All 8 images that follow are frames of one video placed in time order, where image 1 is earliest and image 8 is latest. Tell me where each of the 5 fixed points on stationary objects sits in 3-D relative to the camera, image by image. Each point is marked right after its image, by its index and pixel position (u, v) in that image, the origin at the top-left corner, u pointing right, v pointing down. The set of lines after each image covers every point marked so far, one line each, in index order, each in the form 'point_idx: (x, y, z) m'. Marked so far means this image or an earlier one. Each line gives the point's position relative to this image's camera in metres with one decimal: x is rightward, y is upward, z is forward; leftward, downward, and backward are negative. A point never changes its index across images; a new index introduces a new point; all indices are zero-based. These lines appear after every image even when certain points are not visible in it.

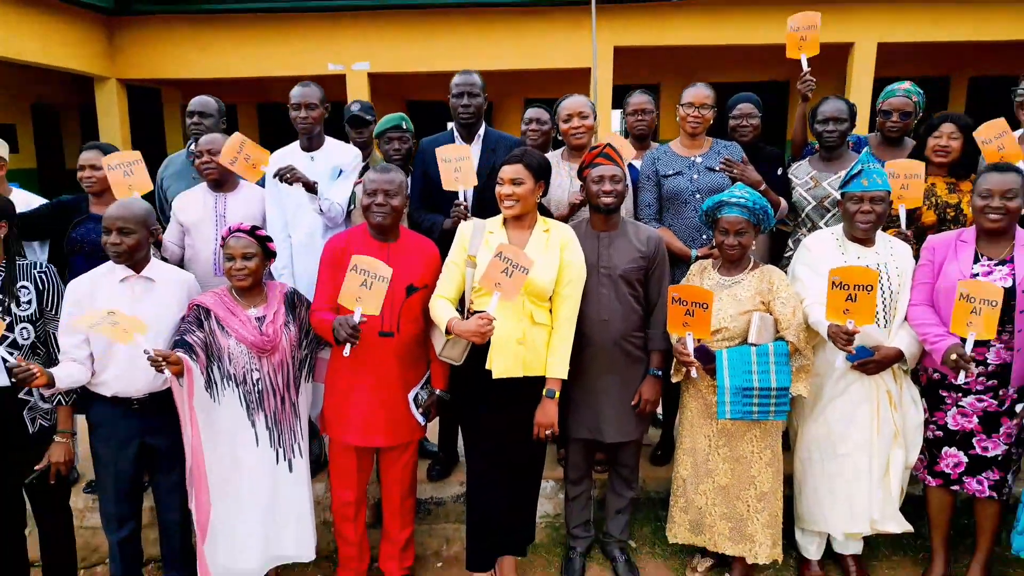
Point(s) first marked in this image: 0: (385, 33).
0: (-0.9, +1.7, +6.8) m
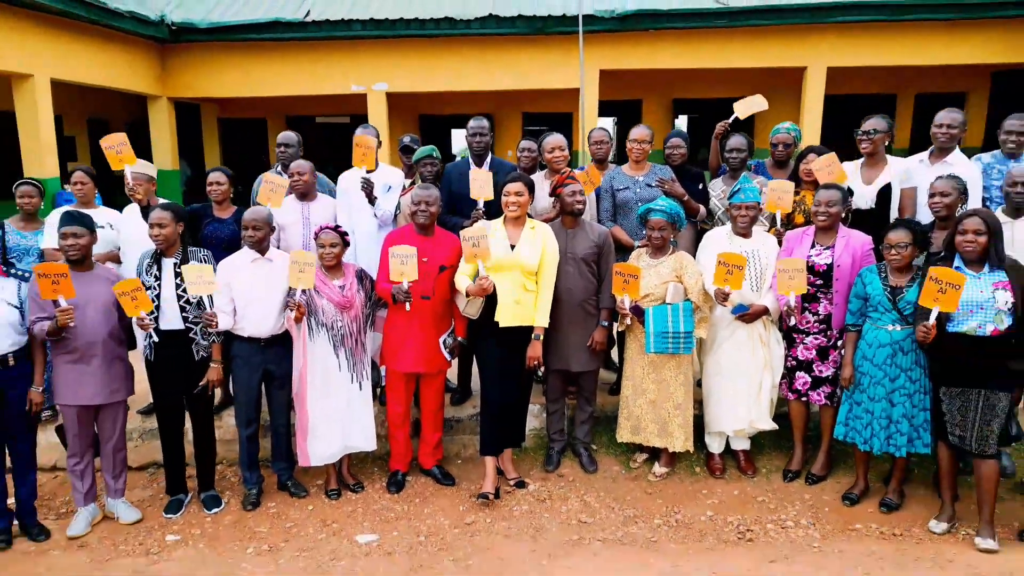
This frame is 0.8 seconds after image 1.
0: (-0.9, +1.8, +7.8) m
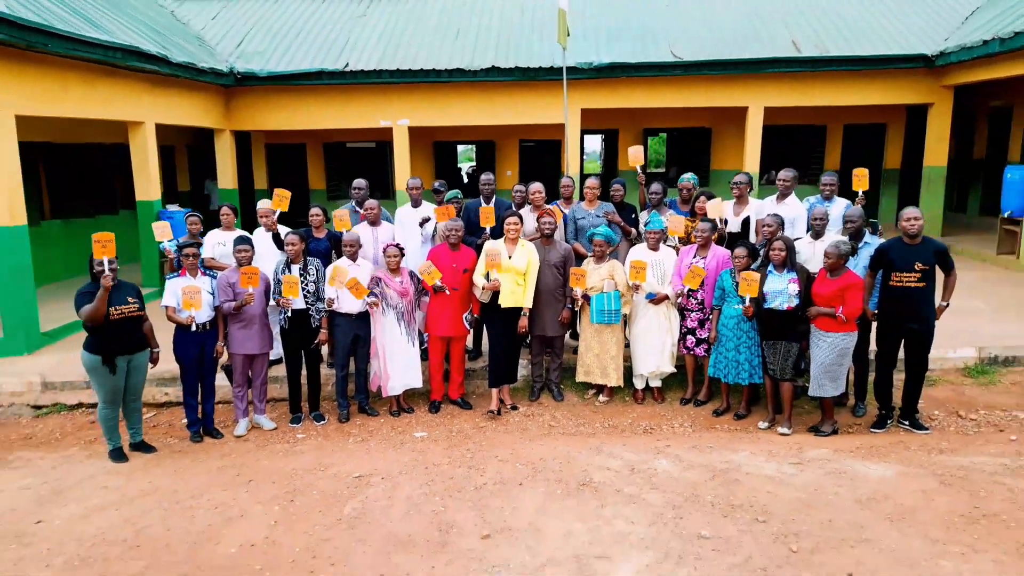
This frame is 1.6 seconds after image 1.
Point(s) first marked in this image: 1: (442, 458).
0: (-0.9, +1.8, +9.7) m
1: (-0.3, -0.7, +4.3) m
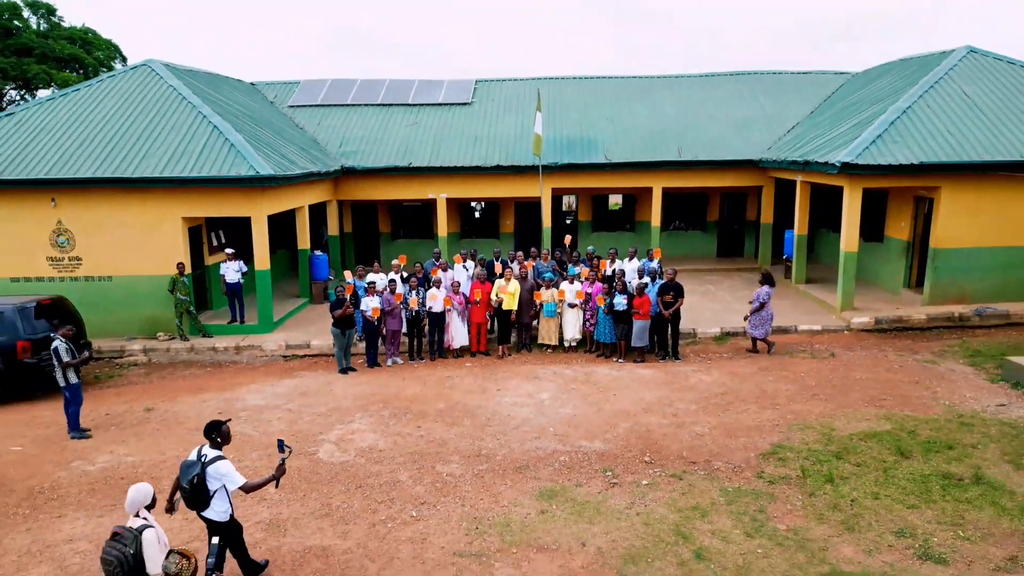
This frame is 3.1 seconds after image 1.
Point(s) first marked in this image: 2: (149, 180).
0: (-0.9, +1.7, +15.9) m
1: (-0.4, -0.9, +10.6) m
2: (-4.3, +1.3, +11.7) m
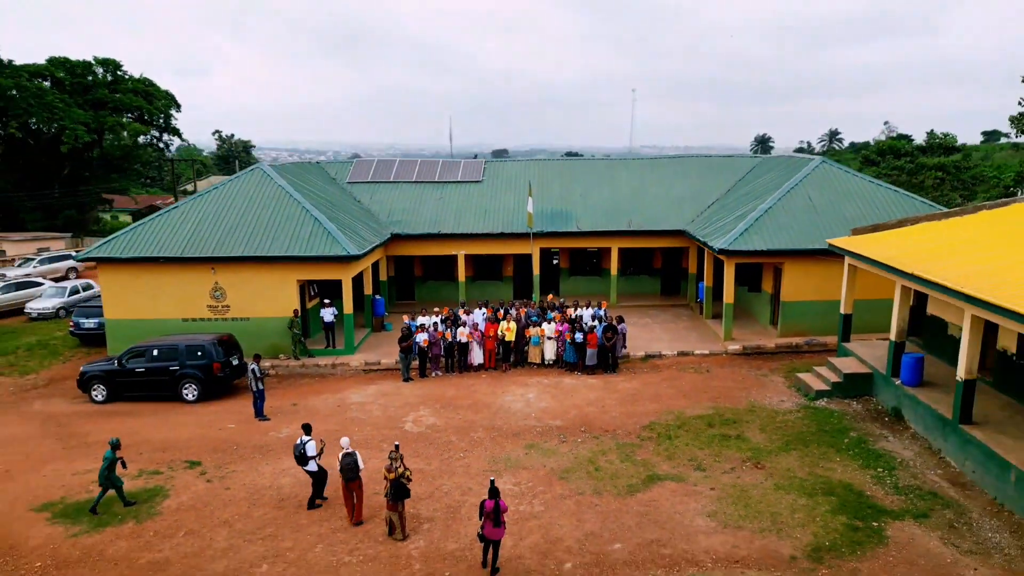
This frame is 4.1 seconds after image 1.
0: (-1.0, +1.0, +22.4) m
1: (-0.4, -1.6, +17.0) m
2: (-4.3, +0.6, +18.1) m
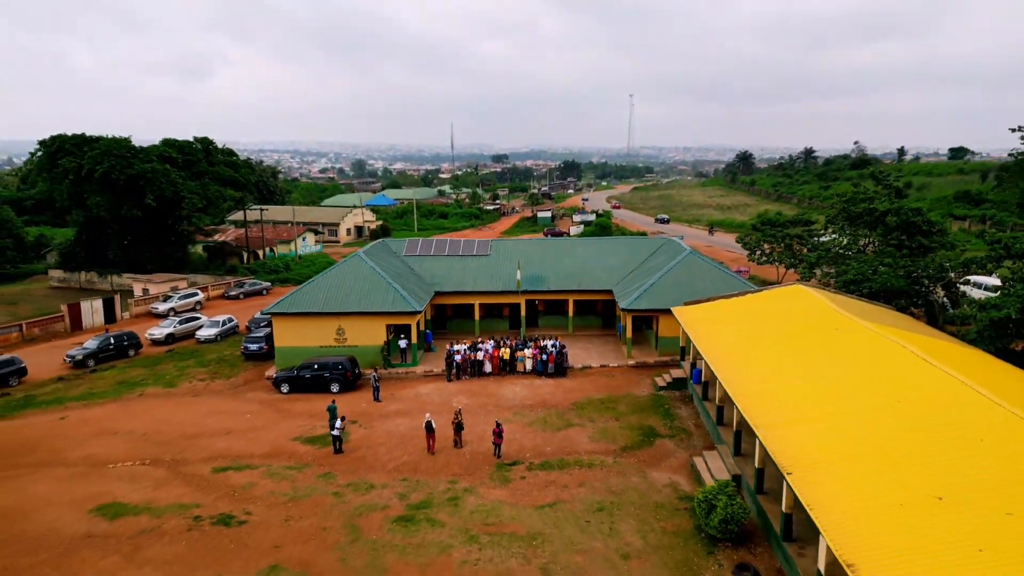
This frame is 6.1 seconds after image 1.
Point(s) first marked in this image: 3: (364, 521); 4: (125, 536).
0: (-1.1, -0.4, +36.5) m
1: (-0.5, -3.0, +31.2) m
2: (-4.5, -0.8, +32.3) m
3: (-3.0, -4.7, +19.9) m
4: (-7.8, -5.0, +19.7) m
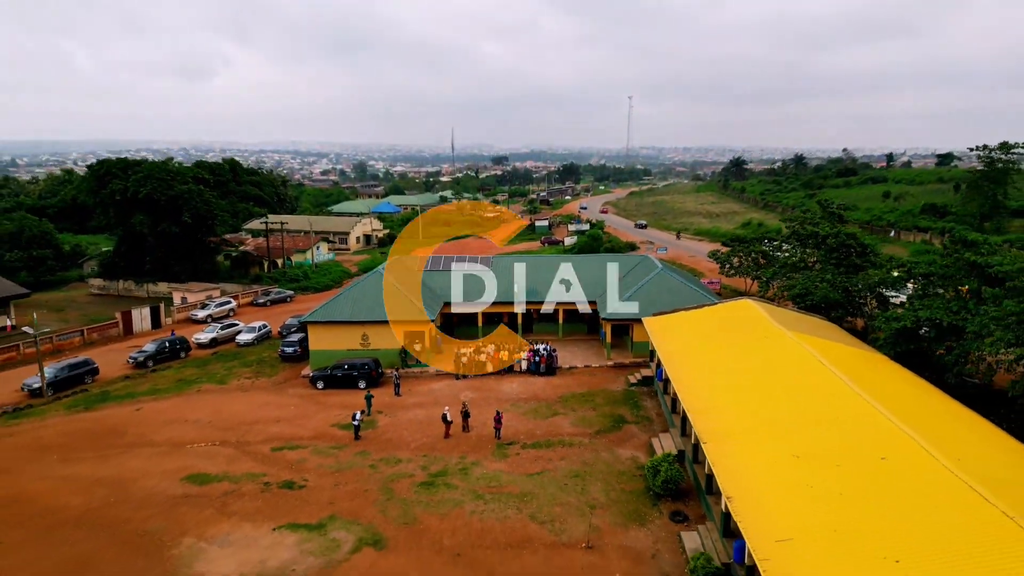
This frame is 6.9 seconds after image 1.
0: (-1.2, -0.9, +42.6) m
1: (-0.6, -3.5, +37.3) m
2: (-4.6, -1.3, +38.4) m
3: (-3.1, -5.2, +26.0) m
4: (-7.9, -5.5, +25.8) m
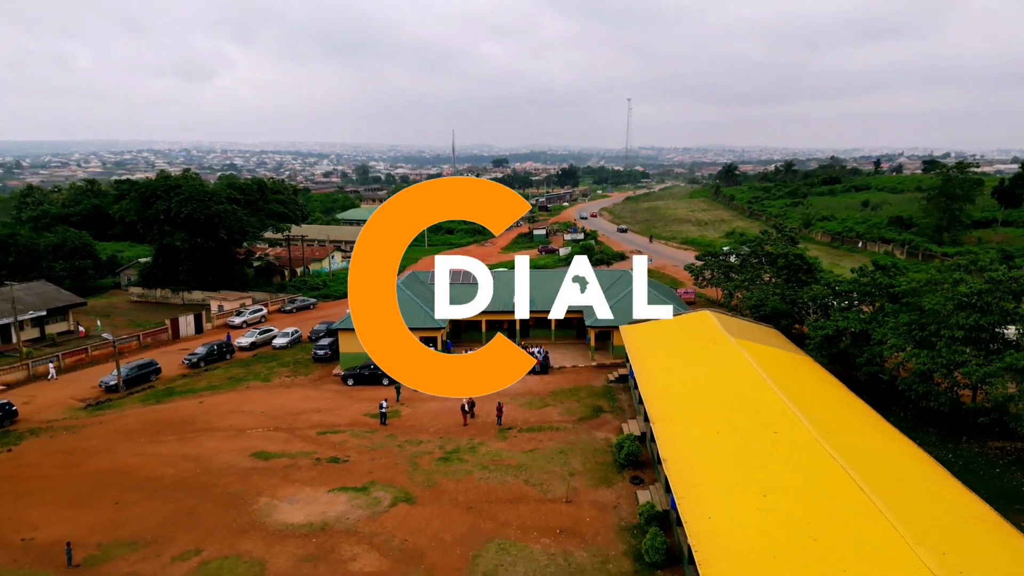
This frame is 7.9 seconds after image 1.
0: (-1.2, -1.4, +49.8) m
1: (-0.6, -4.0, +44.4) m
2: (-4.6, -1.9, +45.5) m
3: (-3.1, -5.8, +33.1) m
4: (-7.9, -6.1, +32.9) m
